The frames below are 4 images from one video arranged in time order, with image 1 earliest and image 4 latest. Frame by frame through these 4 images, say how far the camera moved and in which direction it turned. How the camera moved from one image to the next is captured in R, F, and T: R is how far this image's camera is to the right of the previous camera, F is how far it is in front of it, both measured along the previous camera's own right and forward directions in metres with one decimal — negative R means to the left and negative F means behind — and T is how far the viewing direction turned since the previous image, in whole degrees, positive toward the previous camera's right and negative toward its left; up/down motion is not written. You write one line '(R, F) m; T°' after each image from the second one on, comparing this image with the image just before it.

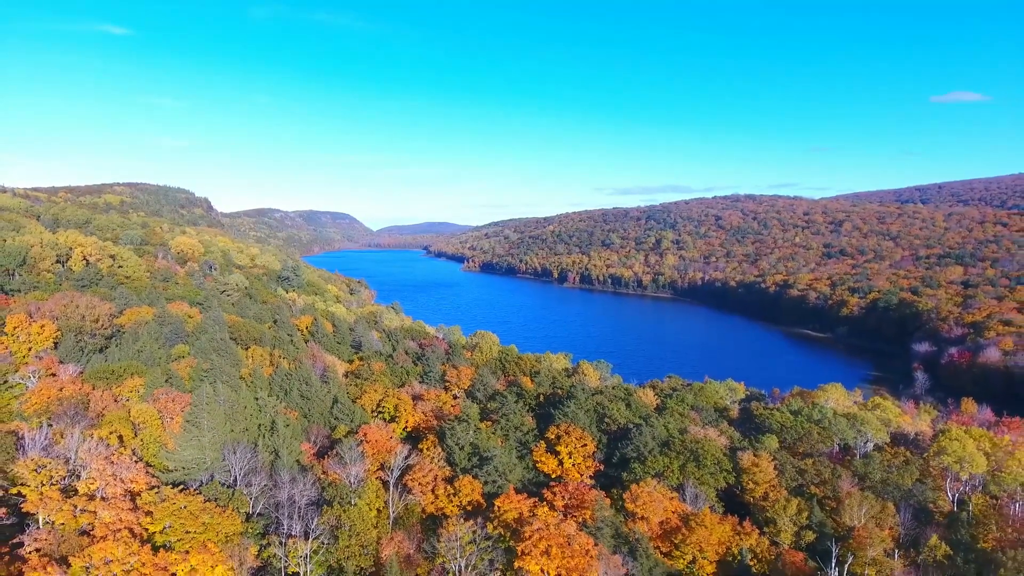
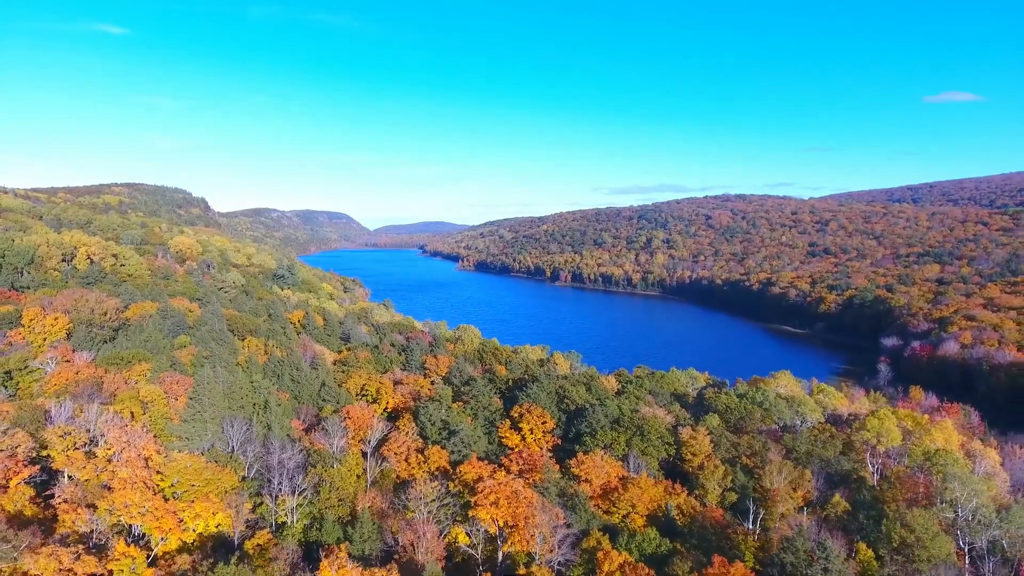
(+1.6, -2.9) m; 0°
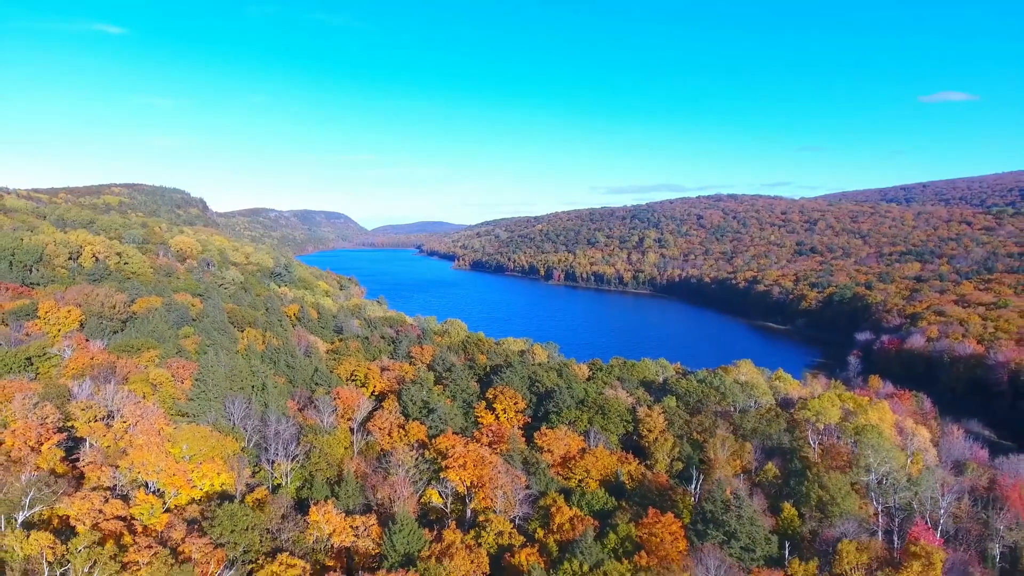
(+1.4, -2.8) m; 0°
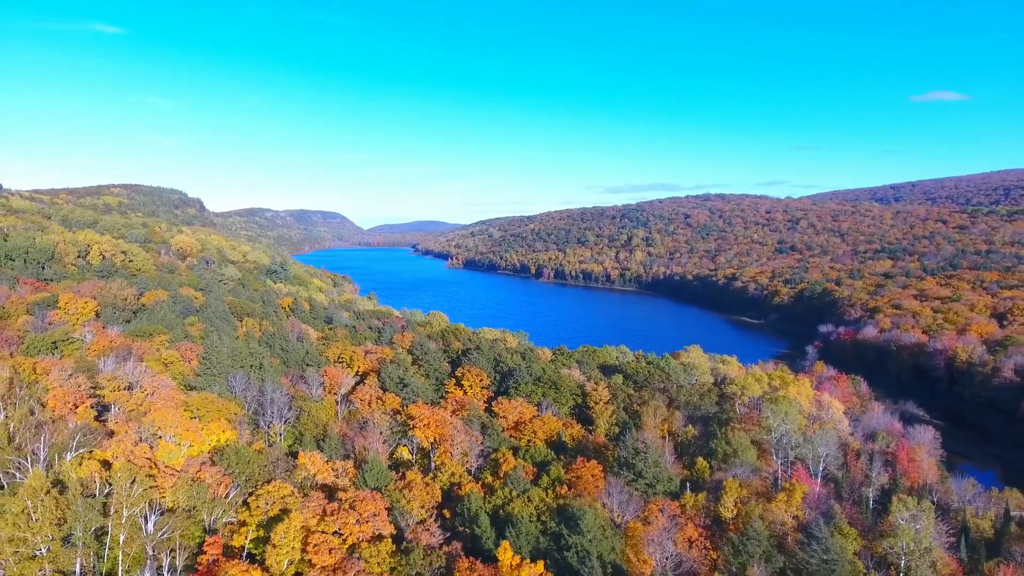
(+2.1, -4.4) m; 0°
